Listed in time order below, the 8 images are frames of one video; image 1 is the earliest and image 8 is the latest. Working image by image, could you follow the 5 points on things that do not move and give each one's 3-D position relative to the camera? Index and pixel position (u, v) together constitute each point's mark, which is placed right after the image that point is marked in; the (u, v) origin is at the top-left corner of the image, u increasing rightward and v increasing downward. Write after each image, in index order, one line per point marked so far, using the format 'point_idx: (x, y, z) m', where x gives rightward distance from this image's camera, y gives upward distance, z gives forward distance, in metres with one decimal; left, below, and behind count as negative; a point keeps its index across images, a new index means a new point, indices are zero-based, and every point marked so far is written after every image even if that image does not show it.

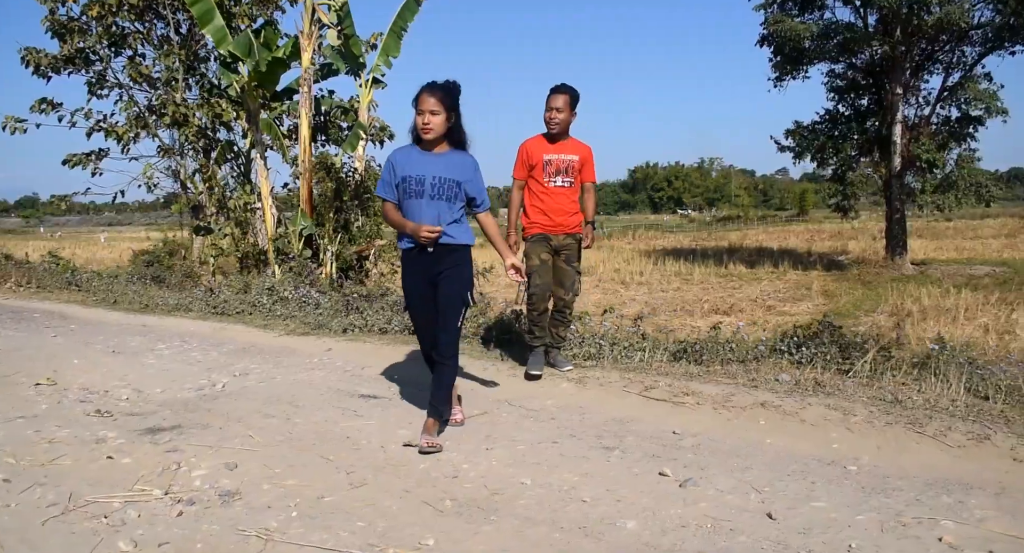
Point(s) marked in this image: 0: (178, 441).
0: (-1.7, -0.8, +3.5) m
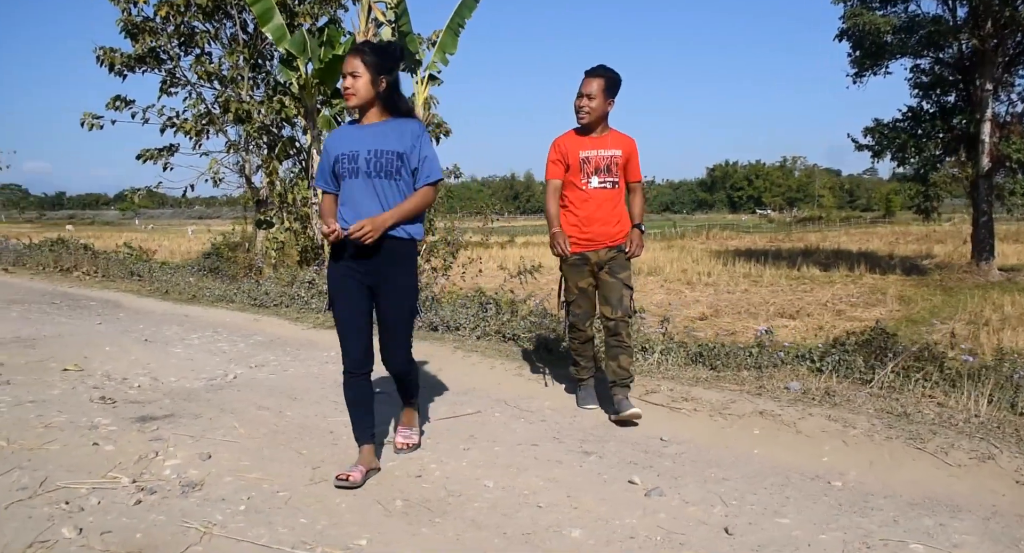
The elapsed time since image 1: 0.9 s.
0: (-1.8, -0.8, +3.6) m
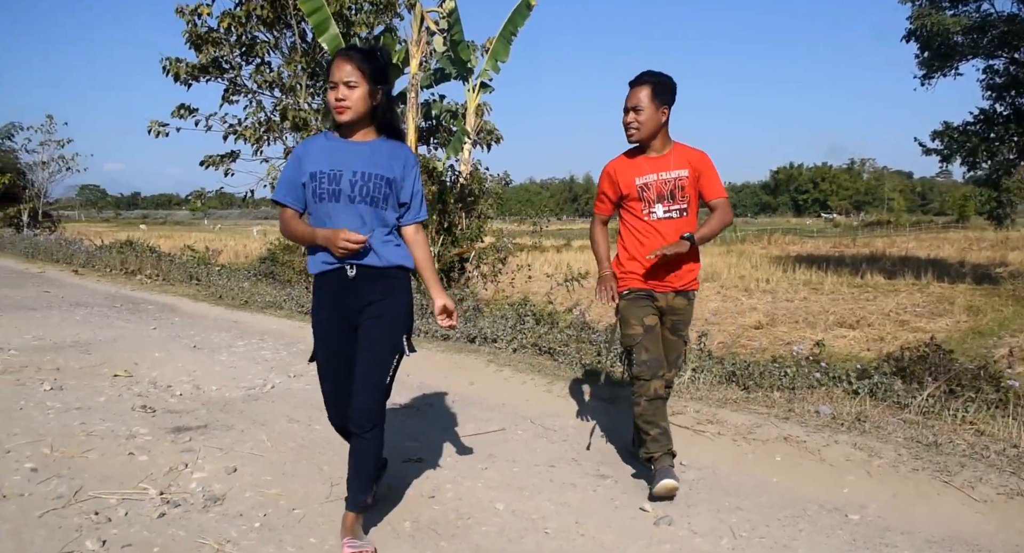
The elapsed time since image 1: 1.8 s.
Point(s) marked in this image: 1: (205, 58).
0: (-1.7, -0.9, +3.8) m
1: (-6.0, +4.3, +13.6) m
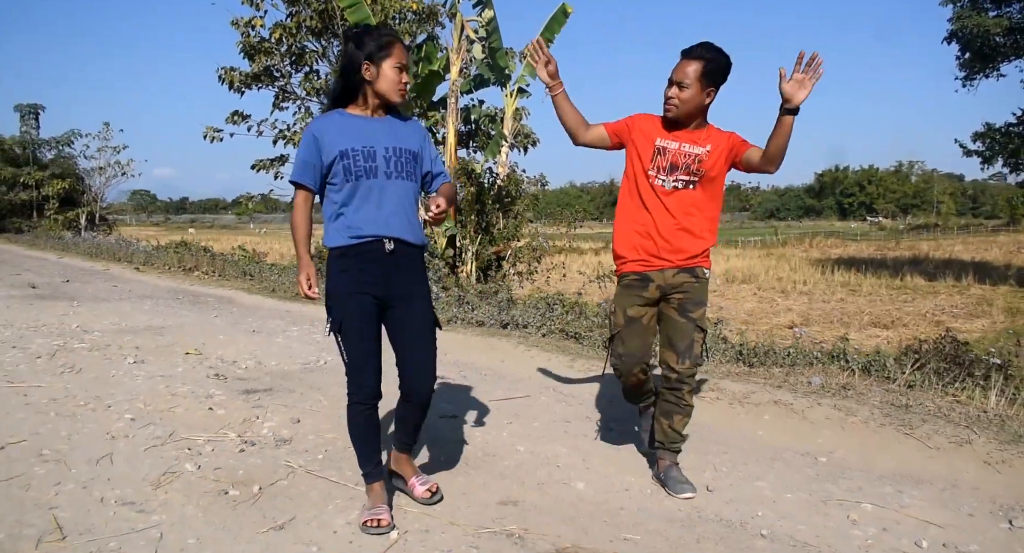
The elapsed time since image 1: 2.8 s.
0: (-1.6, -0.8, +4.4) m
1: (-5.3, +4.3, +14.5) m
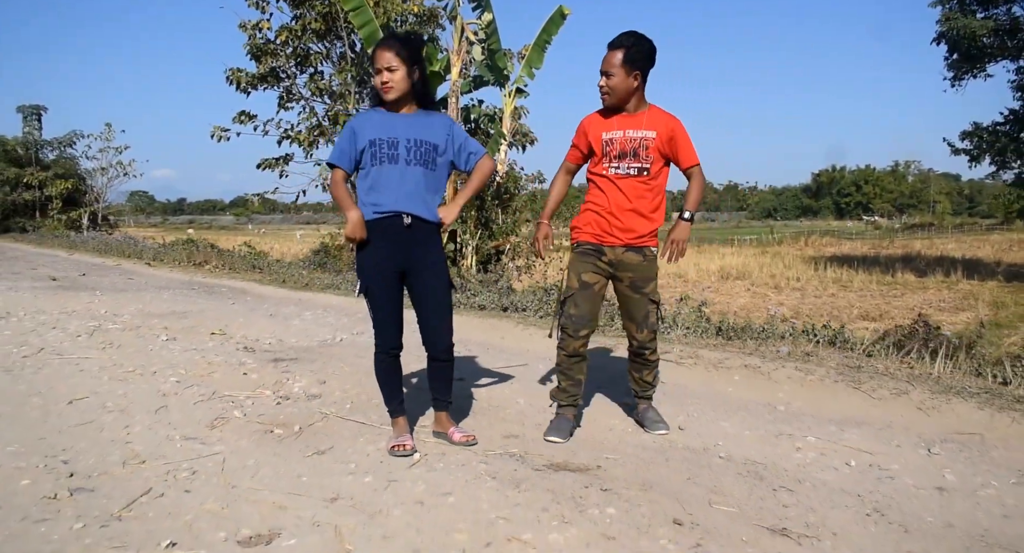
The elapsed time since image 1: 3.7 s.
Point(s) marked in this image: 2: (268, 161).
0: (-1.6, -0.6, +4.9) m
1: (-5.4, +4.5, +15.0) m
2: (-5.8, +2.7, +16.4) m
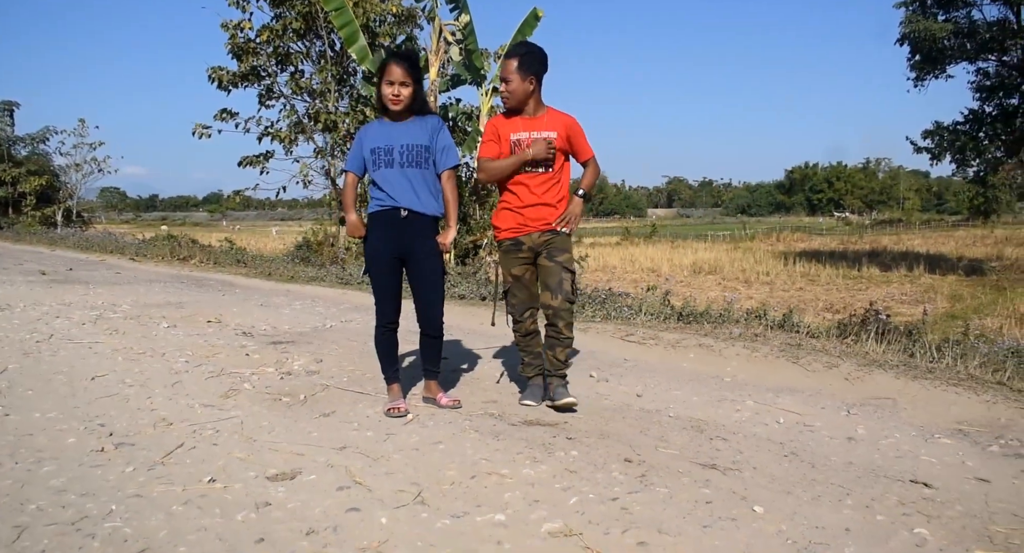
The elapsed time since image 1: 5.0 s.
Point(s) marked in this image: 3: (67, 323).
0: (-1.8, -0.6, +5.4) m
1: (-5.9, +4.6, +15.3) m
2: (-6.3, +2.9, +16.7) m
3: (-4.2, -0.4, +6.6) m
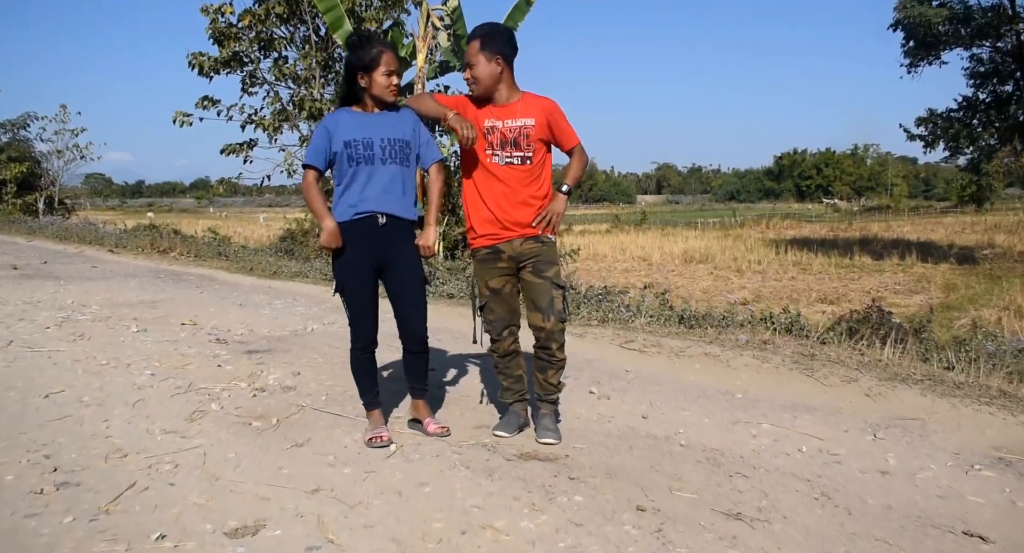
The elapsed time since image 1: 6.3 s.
0: (-1.8, -0.6, +5.0) m
1: (-6.1, +4.7, +14.7) m
2: (-6.5, +3.1, +16.1) m
3: (-4.3, -0.4, +6.2) m
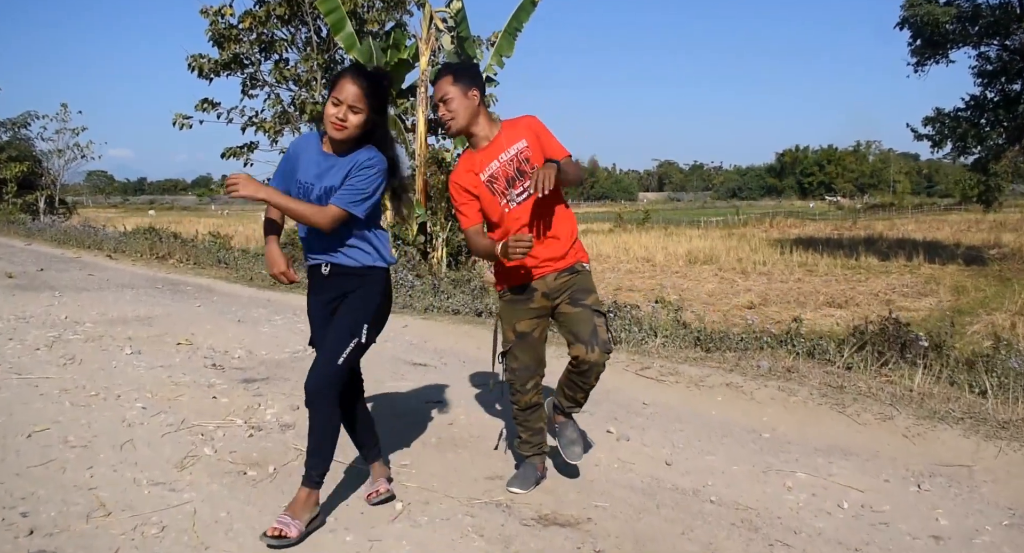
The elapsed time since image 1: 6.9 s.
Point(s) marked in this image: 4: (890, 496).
0: (-1.7, -0.8, +4.8) m
1: (-6.0, +4.6, +14.5) m
2: (-6.4, +2.9, +15.9) m
3: (-4.2, -0.6, +5.9) m
4: (+1.7, -1.0, +3.2) m
